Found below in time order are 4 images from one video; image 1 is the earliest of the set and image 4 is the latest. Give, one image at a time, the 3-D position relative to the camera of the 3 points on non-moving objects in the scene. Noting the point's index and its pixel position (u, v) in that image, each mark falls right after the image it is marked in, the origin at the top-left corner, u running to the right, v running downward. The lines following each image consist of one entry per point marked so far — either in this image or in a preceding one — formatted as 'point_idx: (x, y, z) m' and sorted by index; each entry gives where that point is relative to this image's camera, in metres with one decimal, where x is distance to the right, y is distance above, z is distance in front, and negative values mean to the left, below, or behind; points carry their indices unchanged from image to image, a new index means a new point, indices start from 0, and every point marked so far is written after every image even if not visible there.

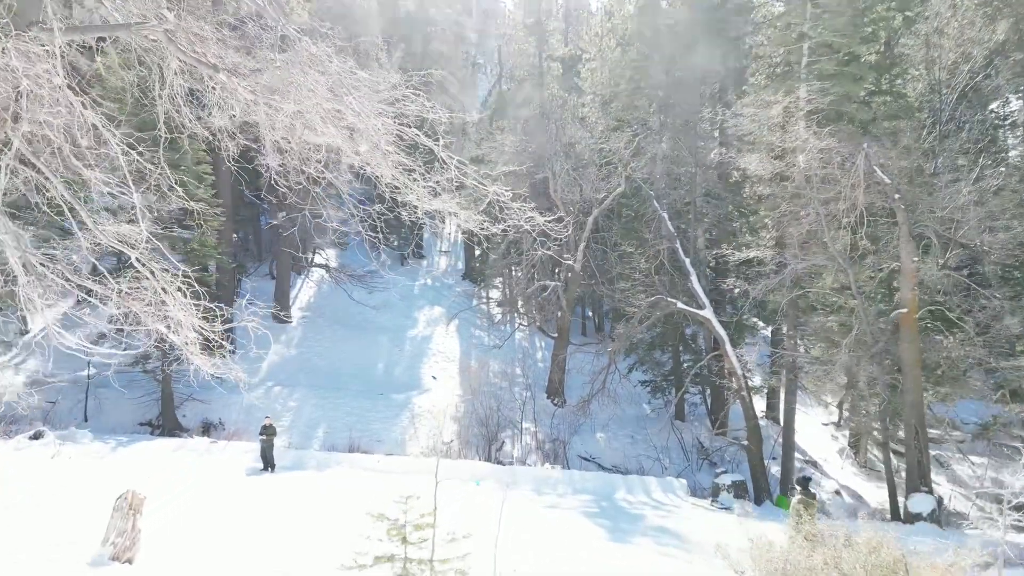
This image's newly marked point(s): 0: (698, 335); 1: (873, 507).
0: (+5.3, -1.3, +17.7) m
1: (+8.7, -5.3, +14.8) m
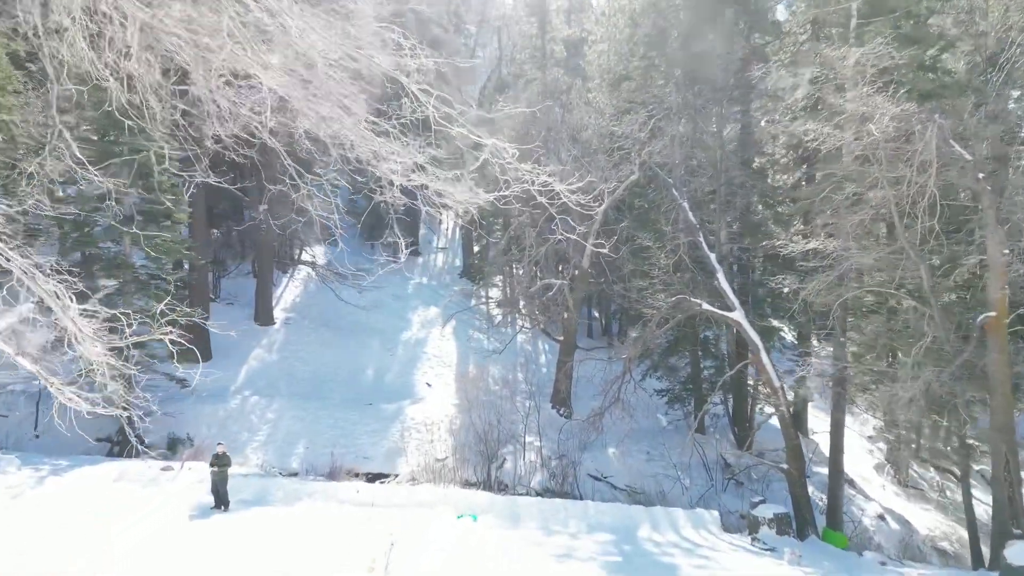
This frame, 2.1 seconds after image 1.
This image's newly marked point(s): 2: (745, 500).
0: (+5.4, -1.3, +15.9) m
1: (+8.8, -5.3, +13.1) m
2: (+5.2, -4.7, +13.6) m
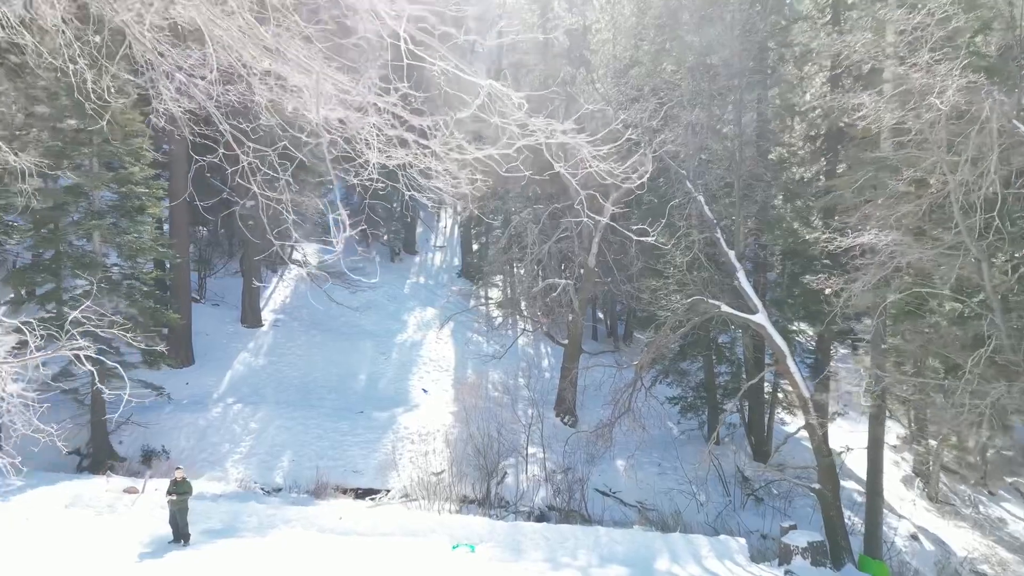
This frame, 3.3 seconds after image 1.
0: (+5.4, -1.3, +14.9) m
1: (+8.8, -5.3, +12.0) m
2: (+5.2, -4.7, +12.5) m
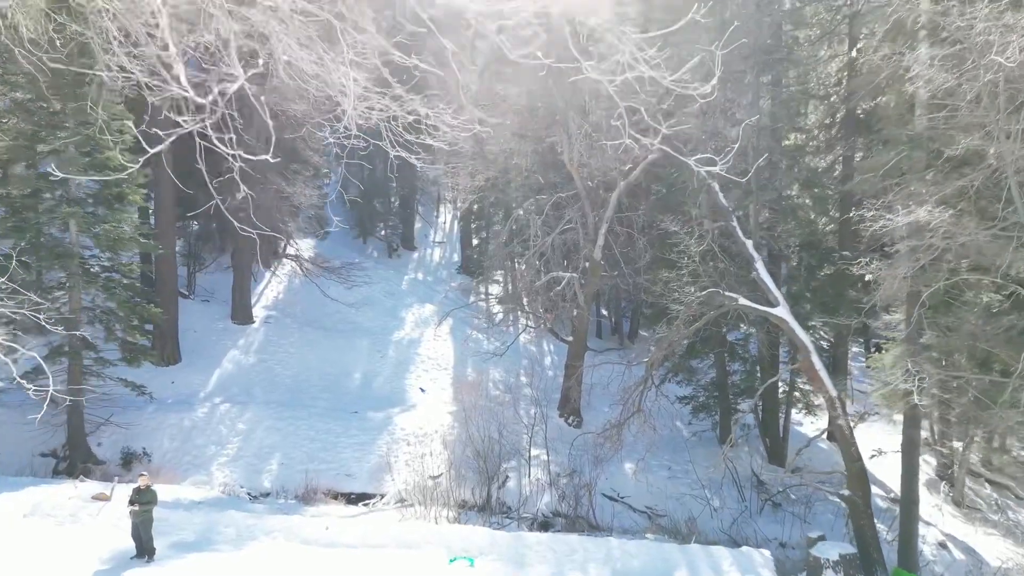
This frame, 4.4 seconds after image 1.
0: (+5.5, -1.2, +14.1) m
1: (+8.8, -5.1, +11.2) m
2: (+5.2, -4.5, +11.8) m
